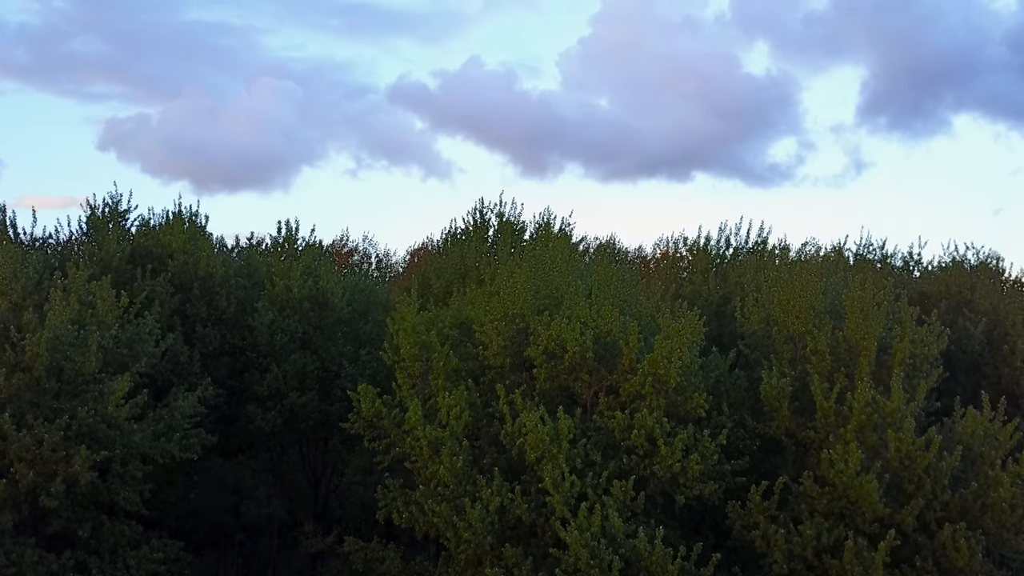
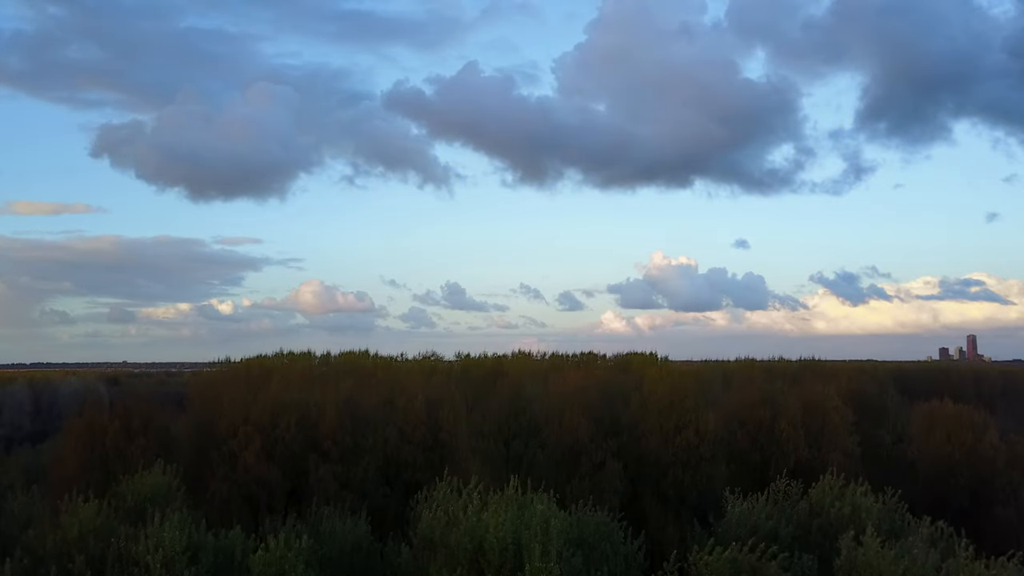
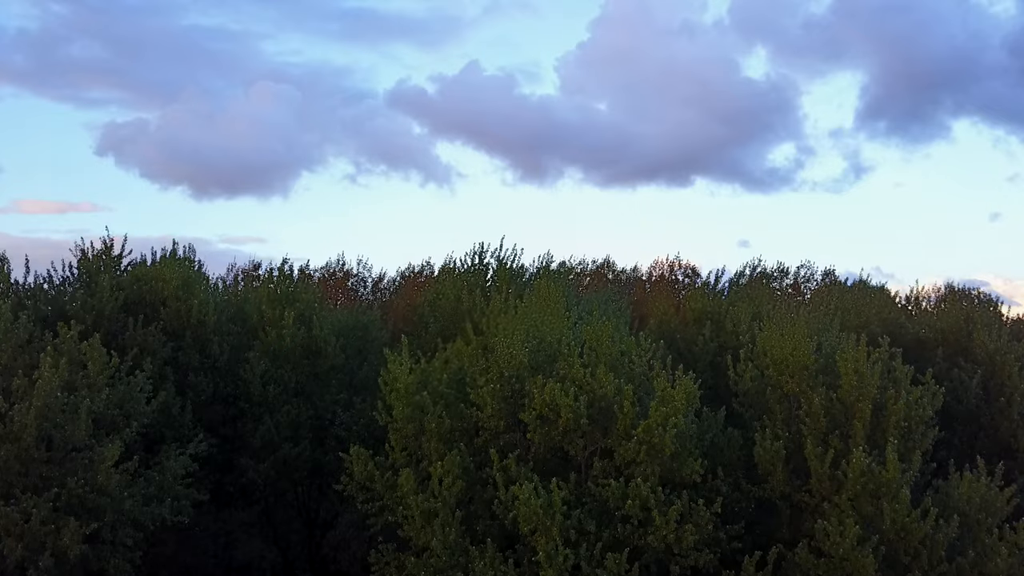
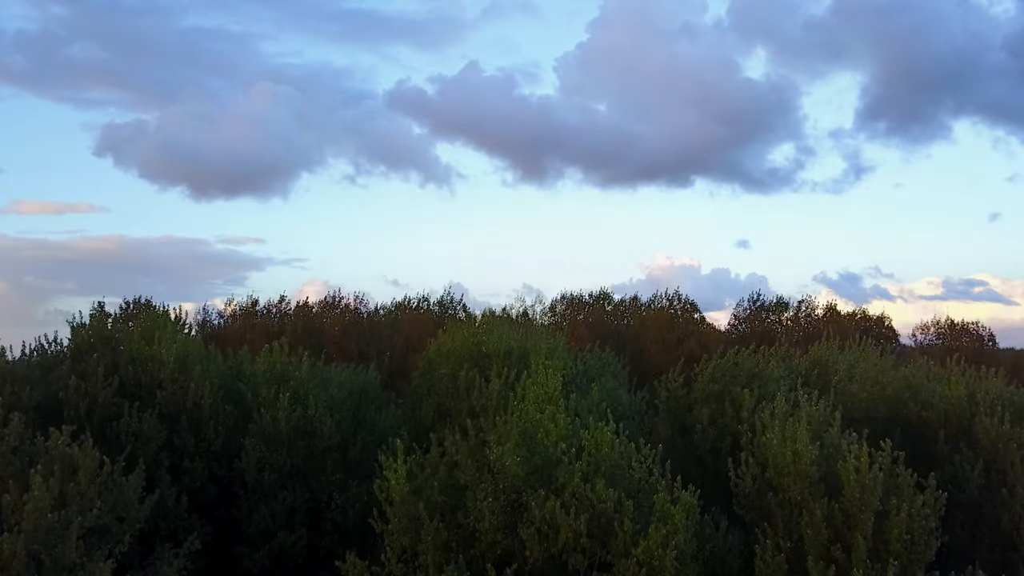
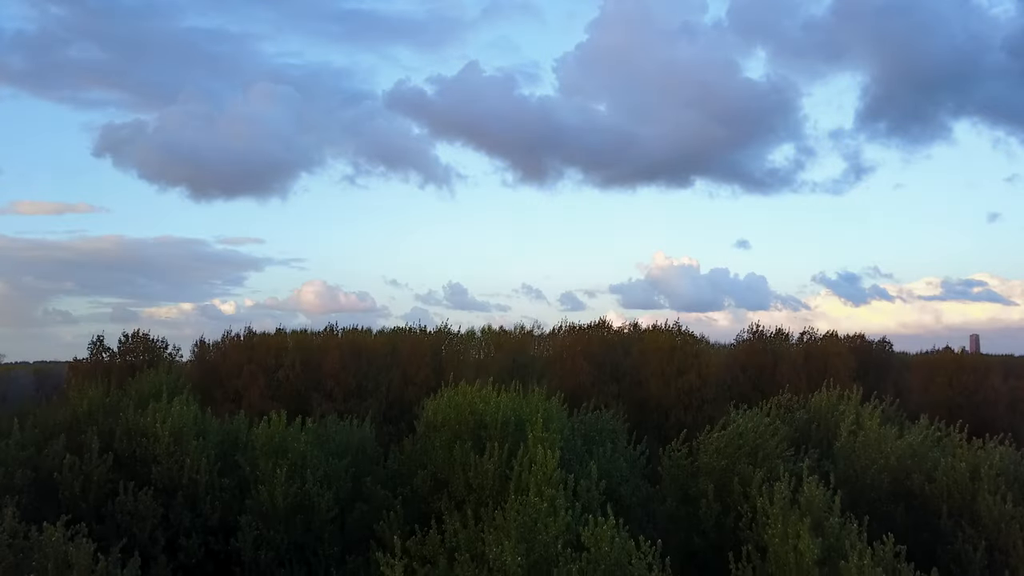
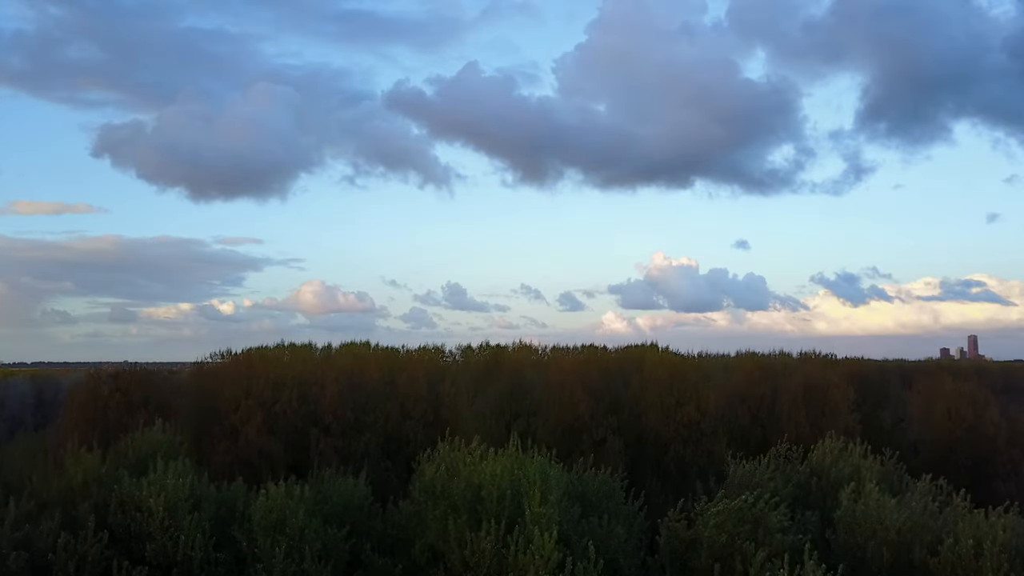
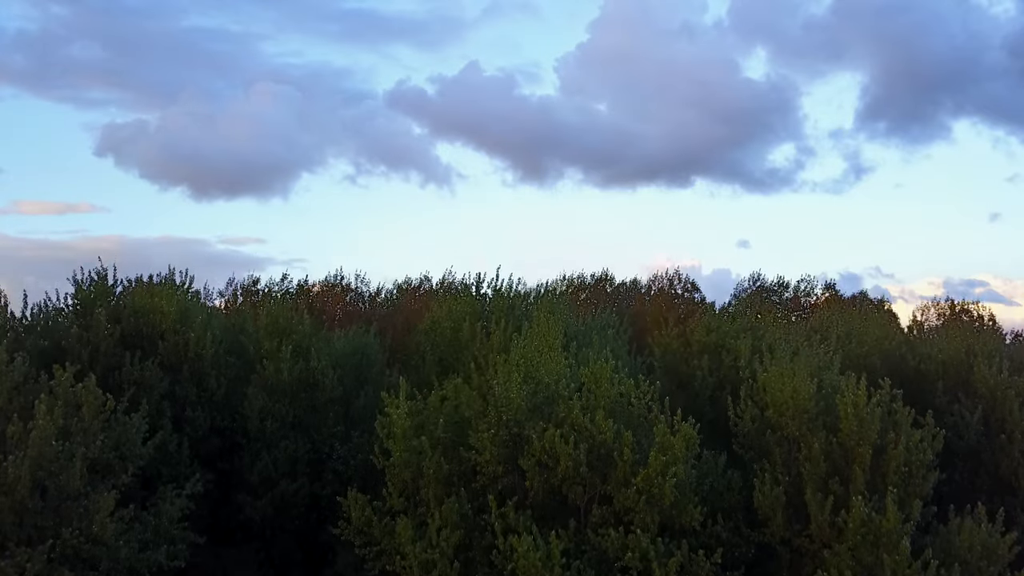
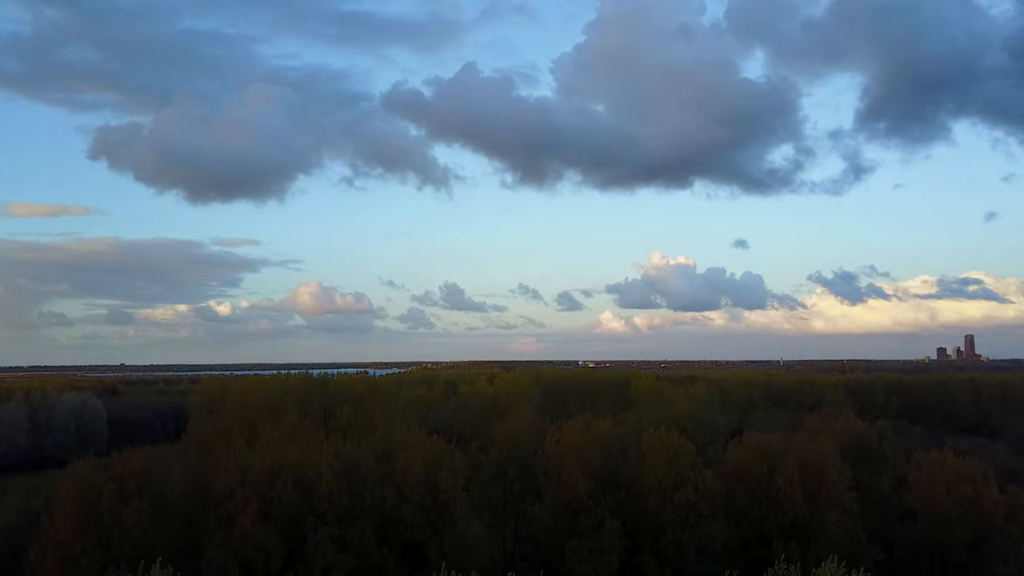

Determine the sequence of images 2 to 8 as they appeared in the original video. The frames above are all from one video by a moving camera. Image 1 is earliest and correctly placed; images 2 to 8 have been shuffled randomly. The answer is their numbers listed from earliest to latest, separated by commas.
3, 7, 4, 5, 6, 2, 8
